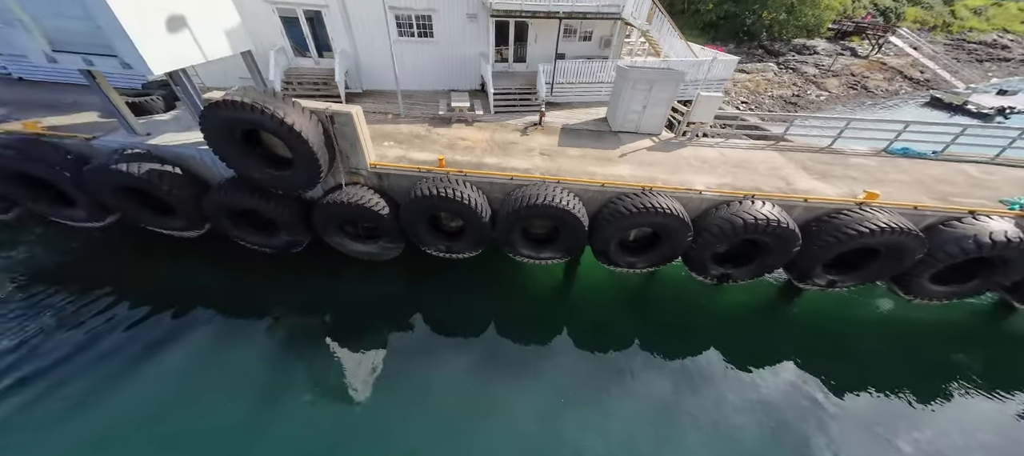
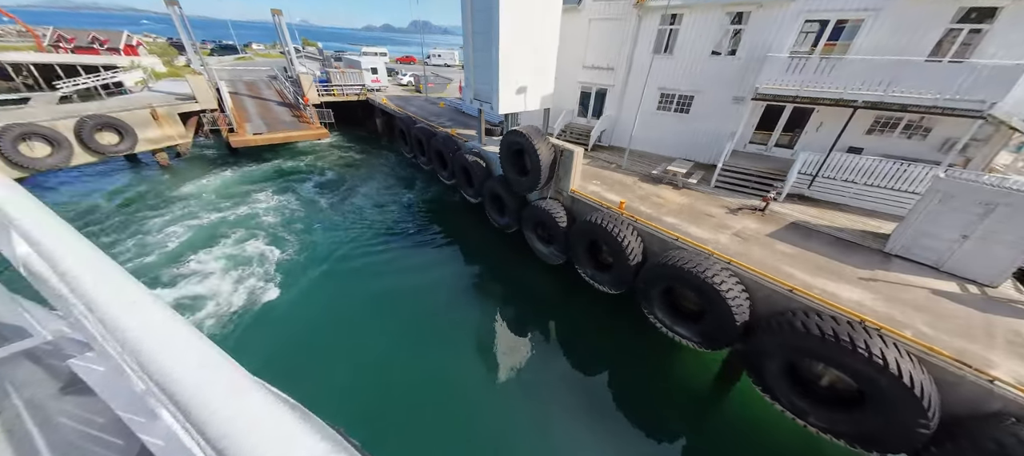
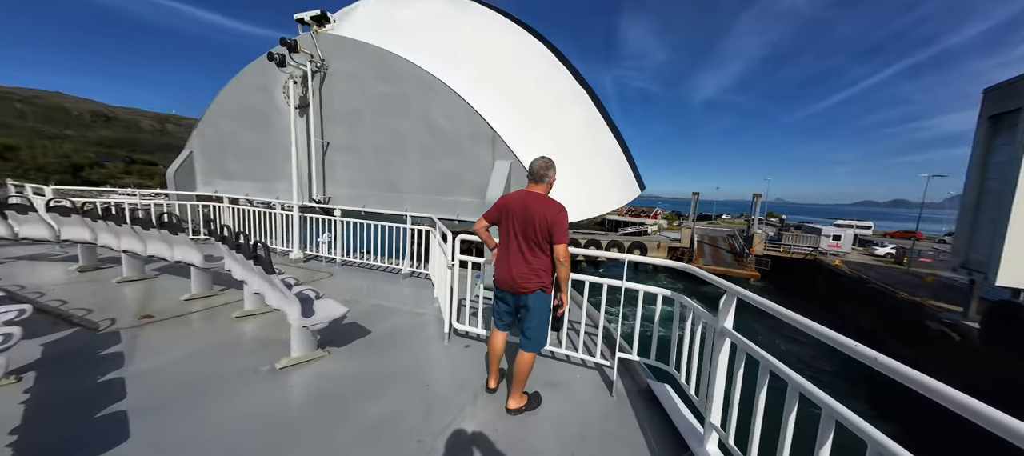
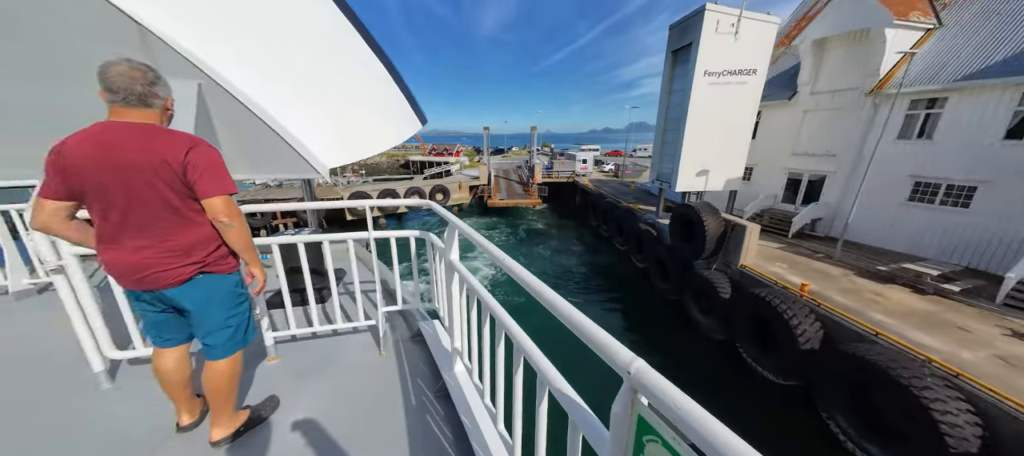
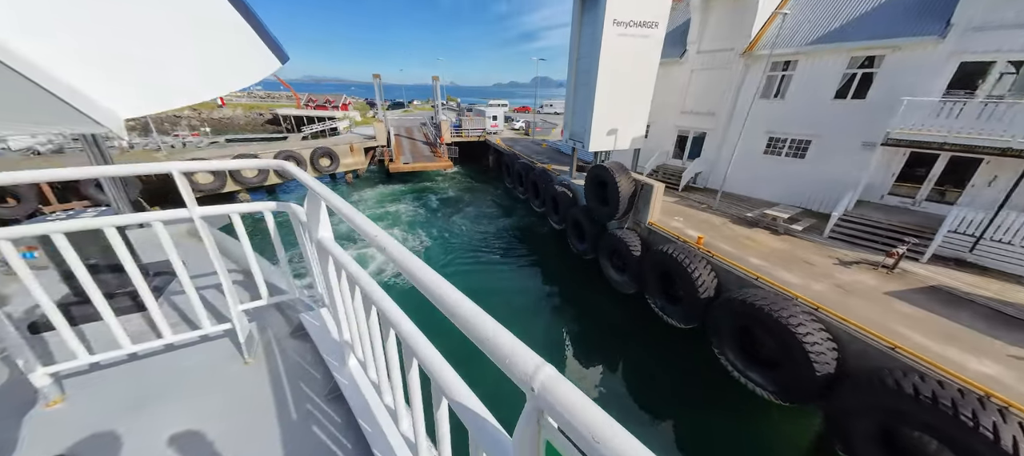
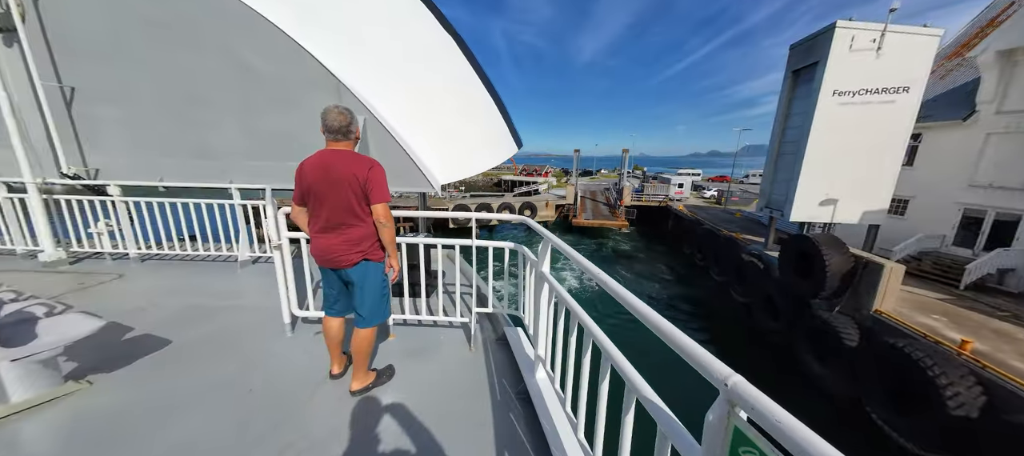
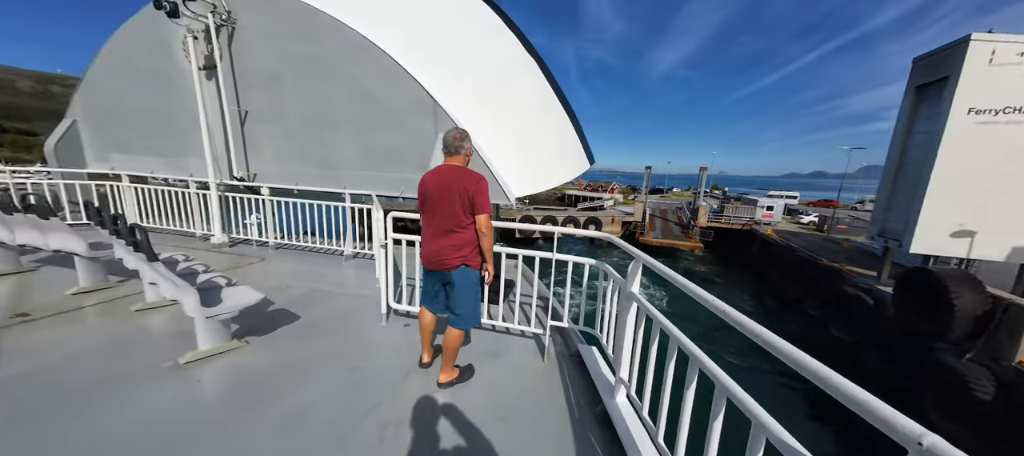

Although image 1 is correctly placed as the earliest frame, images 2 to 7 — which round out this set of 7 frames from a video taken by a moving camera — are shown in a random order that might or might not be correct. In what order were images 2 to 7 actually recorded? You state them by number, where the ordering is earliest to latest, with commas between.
2, 5, 4, 6, 7, 3
